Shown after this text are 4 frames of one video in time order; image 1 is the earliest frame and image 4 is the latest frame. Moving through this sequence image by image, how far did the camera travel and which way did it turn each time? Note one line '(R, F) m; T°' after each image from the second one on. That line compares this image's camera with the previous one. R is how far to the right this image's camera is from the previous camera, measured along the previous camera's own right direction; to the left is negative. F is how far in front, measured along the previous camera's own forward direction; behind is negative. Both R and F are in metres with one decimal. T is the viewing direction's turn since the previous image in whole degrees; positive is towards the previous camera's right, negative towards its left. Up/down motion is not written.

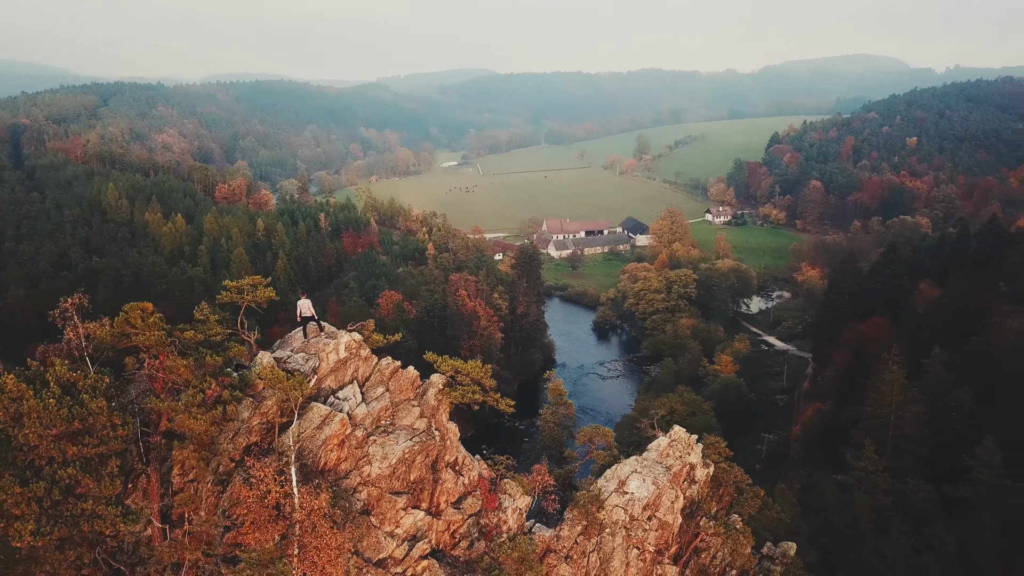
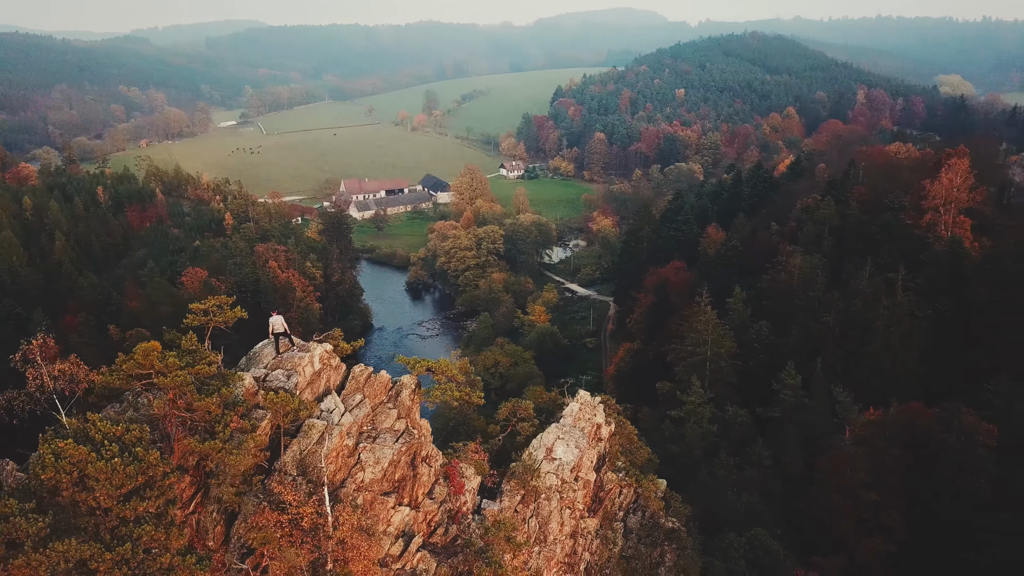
(-1.8, -0.3) m; +14°
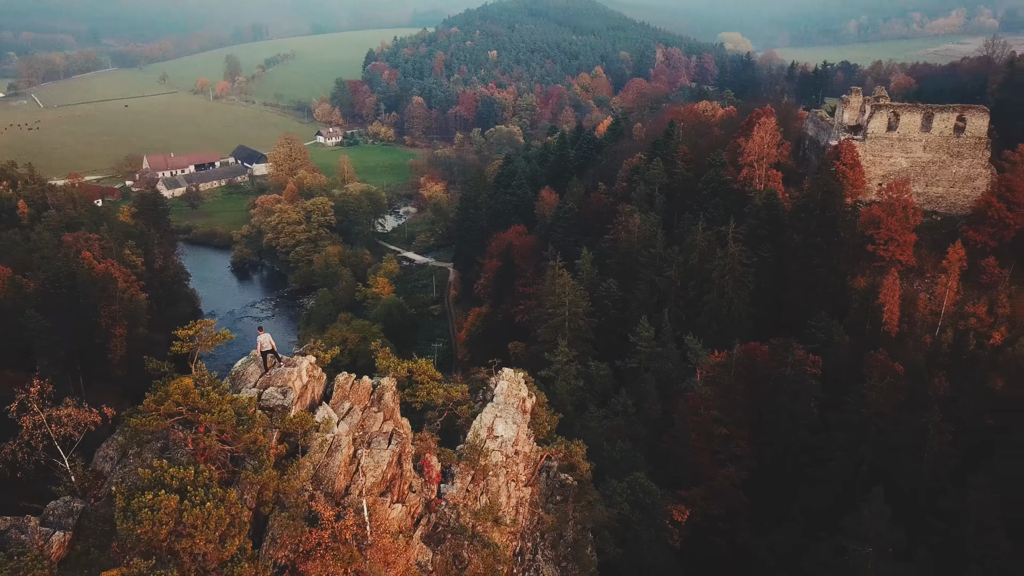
(-1.6, -0.3) m; +13°
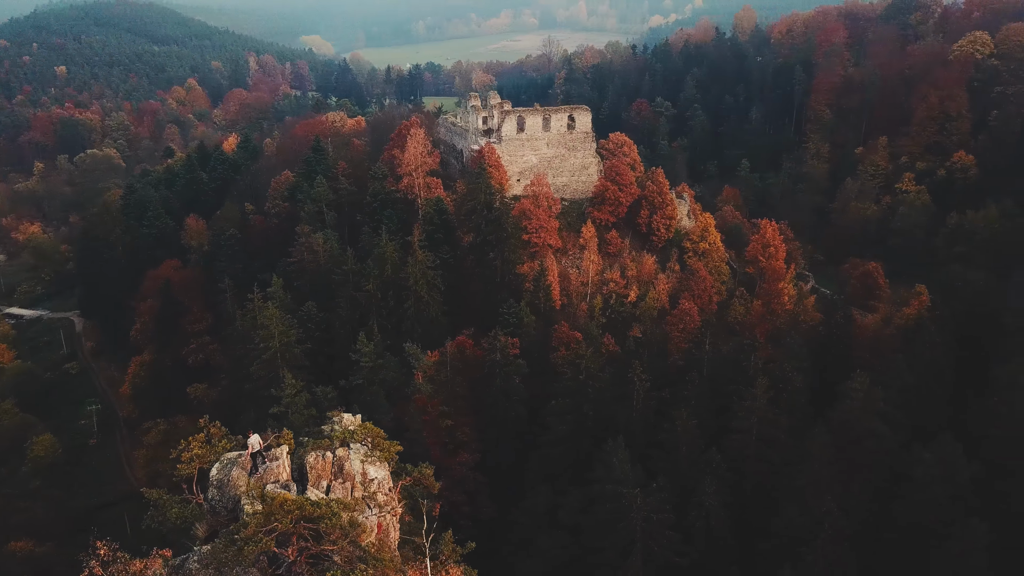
(-3.5, -0.4) m; +27°
